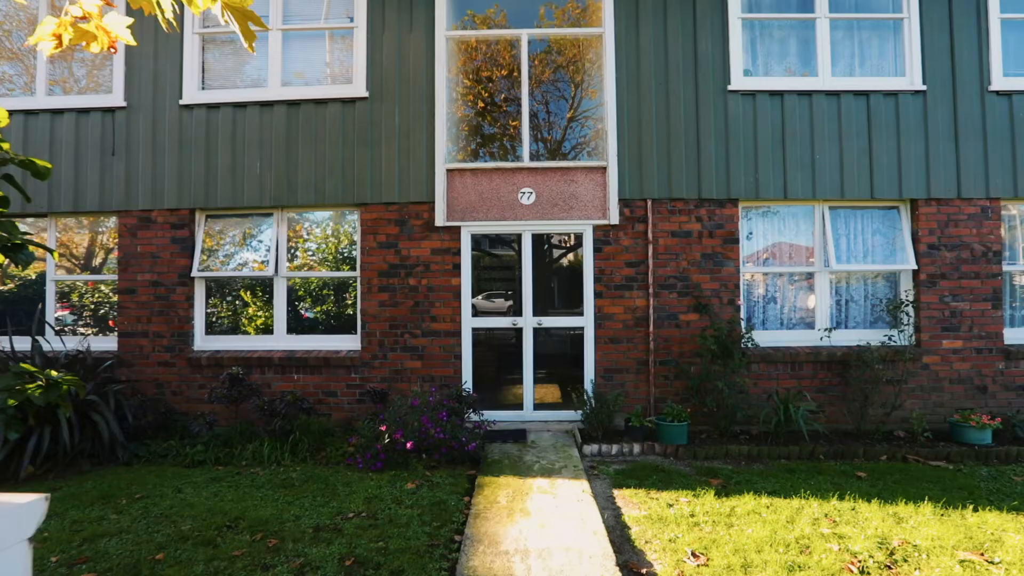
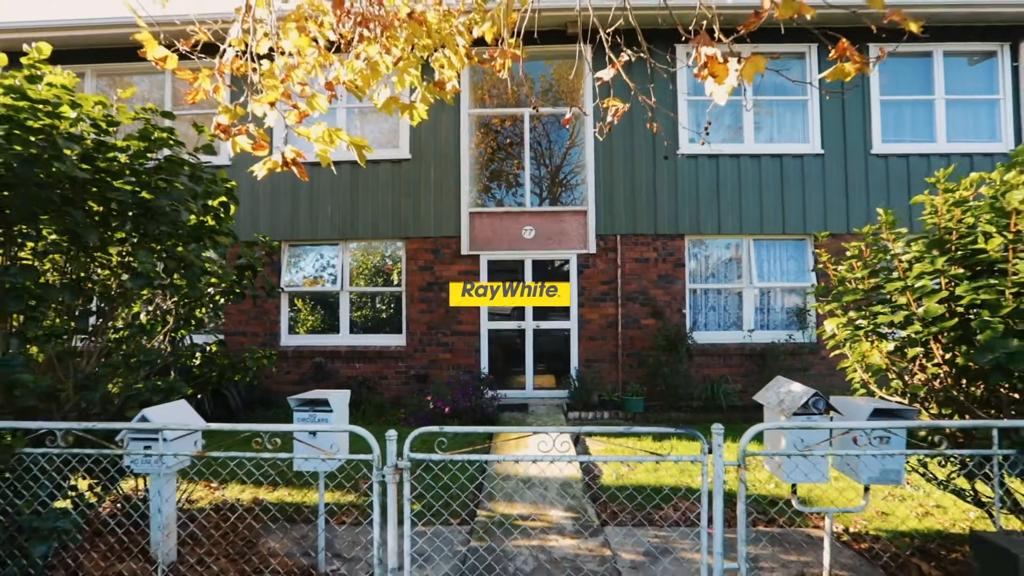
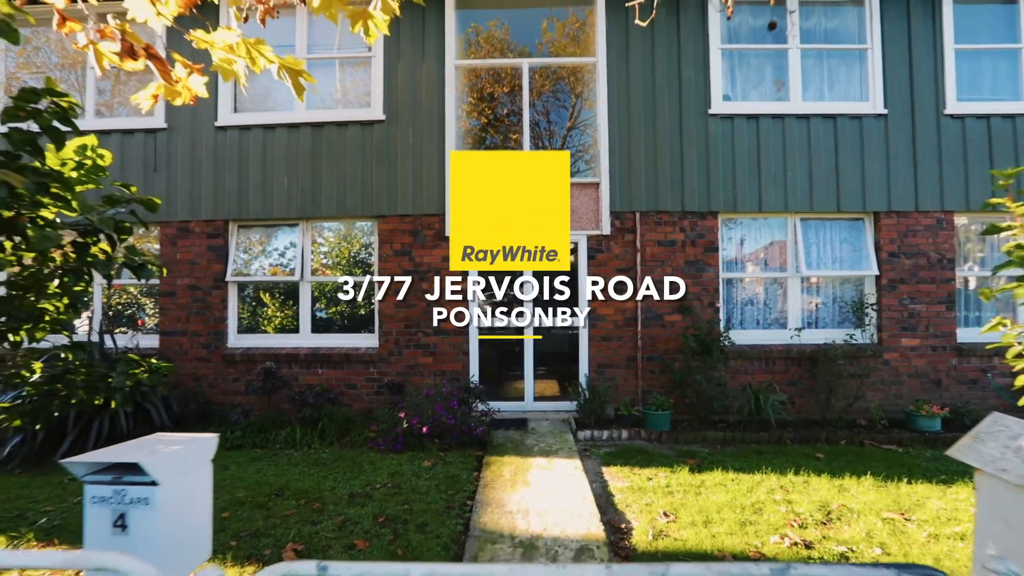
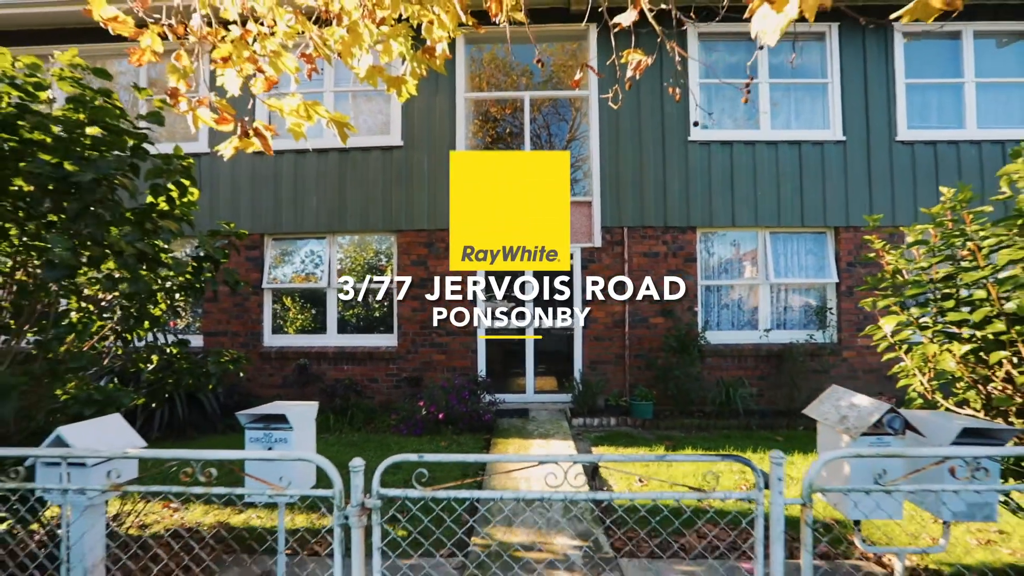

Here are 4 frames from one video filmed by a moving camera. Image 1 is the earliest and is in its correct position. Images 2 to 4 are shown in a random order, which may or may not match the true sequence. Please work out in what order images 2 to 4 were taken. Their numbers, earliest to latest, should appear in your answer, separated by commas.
3, 4, 2
